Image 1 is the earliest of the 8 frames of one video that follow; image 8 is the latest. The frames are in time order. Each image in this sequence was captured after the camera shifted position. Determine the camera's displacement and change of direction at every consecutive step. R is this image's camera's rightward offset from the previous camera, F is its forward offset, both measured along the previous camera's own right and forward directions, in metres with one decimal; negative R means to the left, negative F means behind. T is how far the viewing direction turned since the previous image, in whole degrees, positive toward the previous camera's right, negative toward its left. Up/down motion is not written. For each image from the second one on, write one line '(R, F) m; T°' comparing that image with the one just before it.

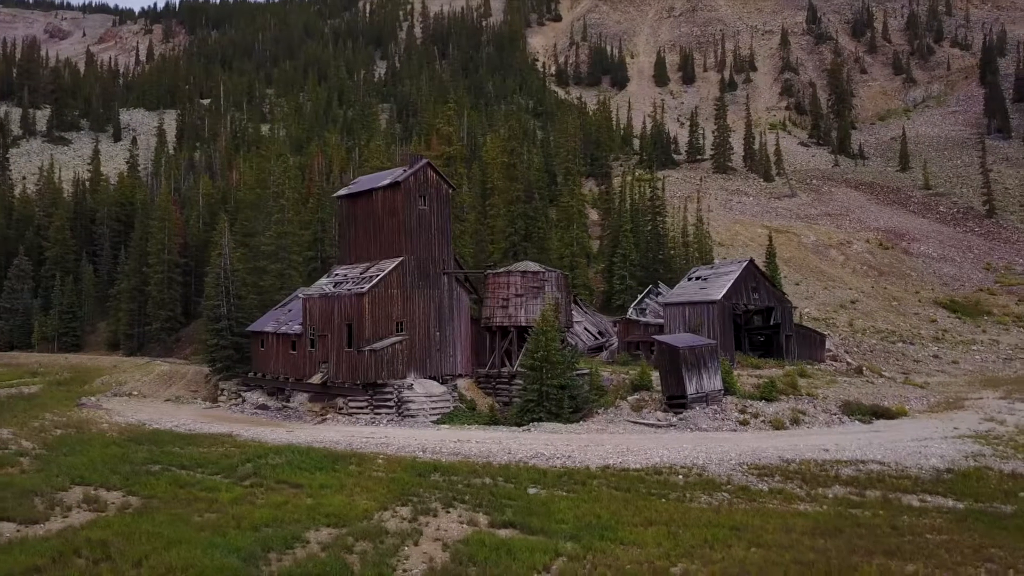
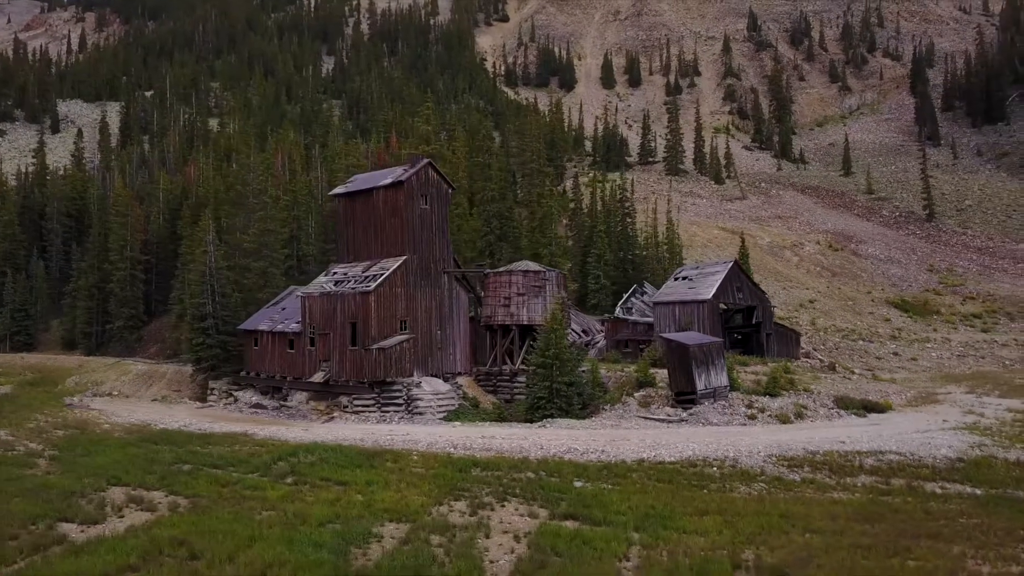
(-2.8, -0.4) m; +4°
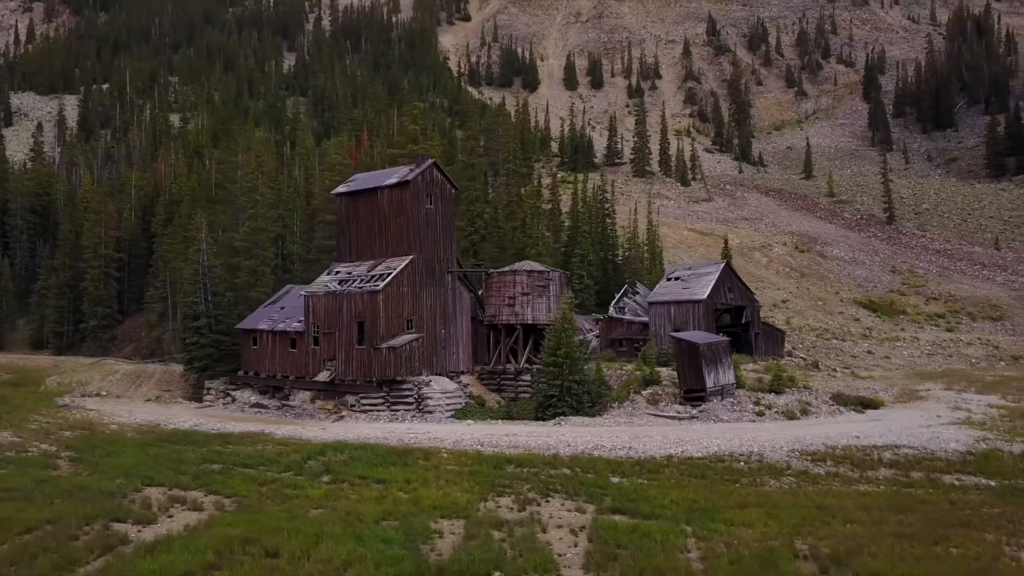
(-2.2, -0.3) m; +3°
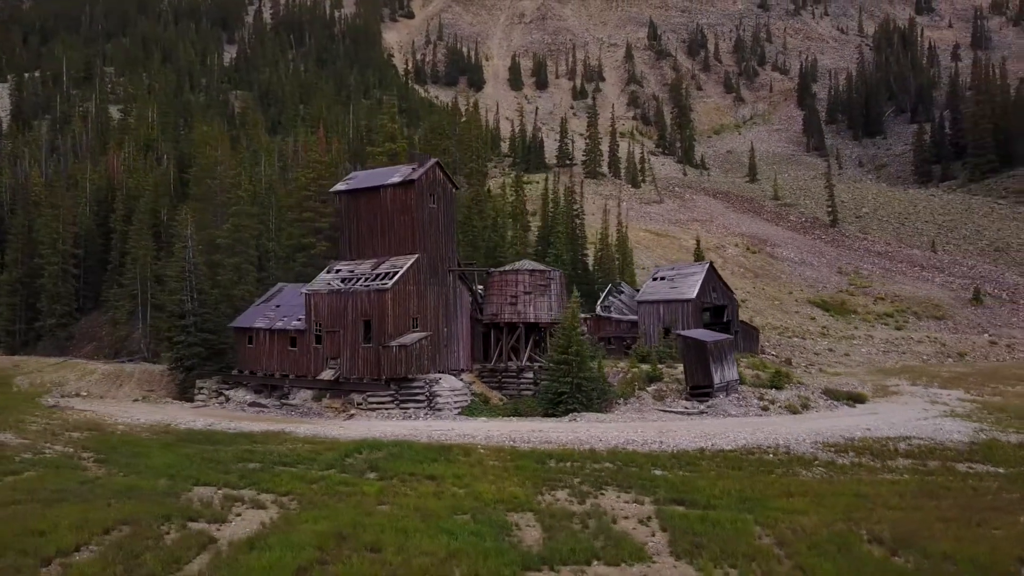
(-3.0, -0.3) m; +5°
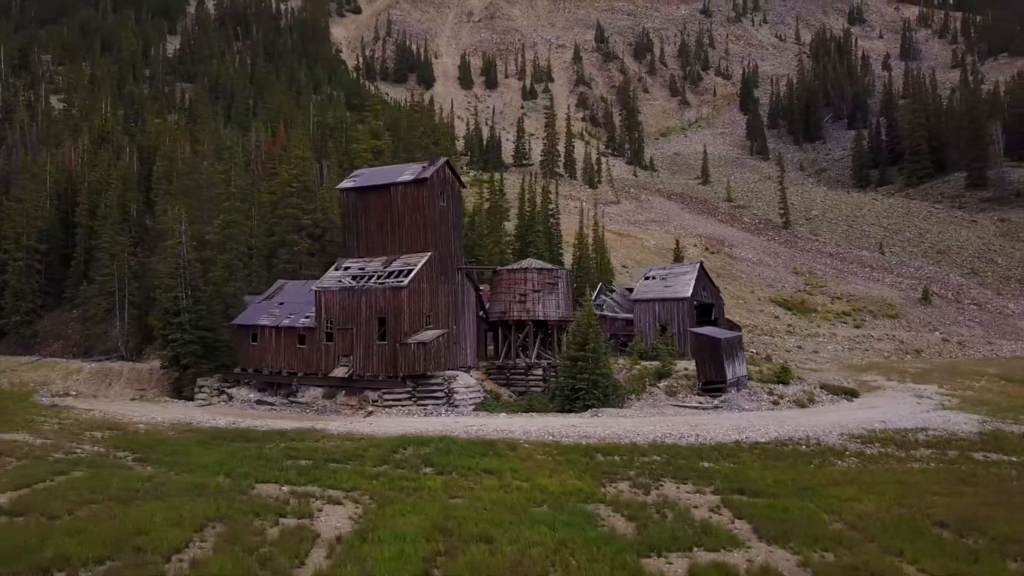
(-3.2, -0.3) m; +5°
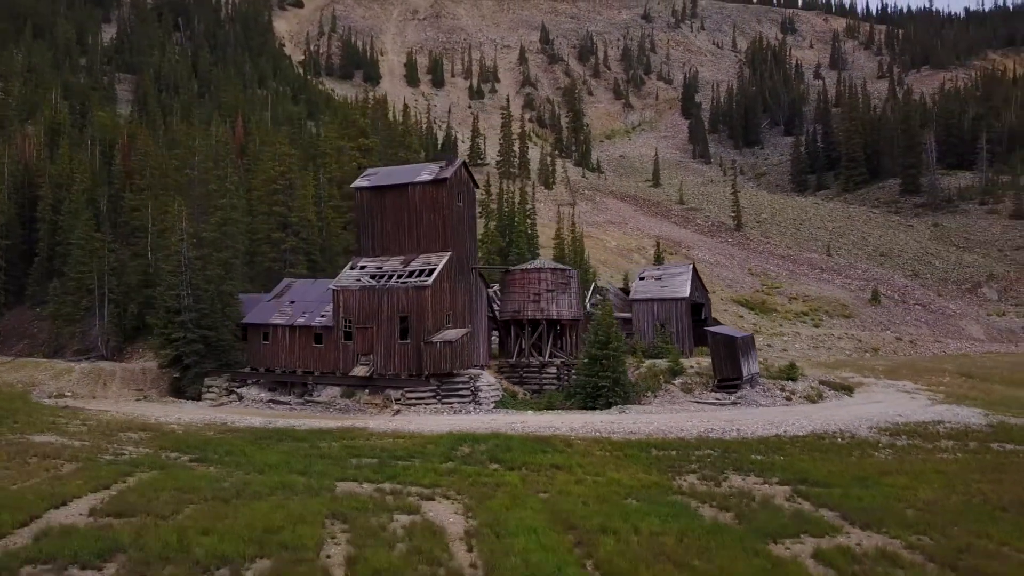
(-3.7, -0.3) m; +5°
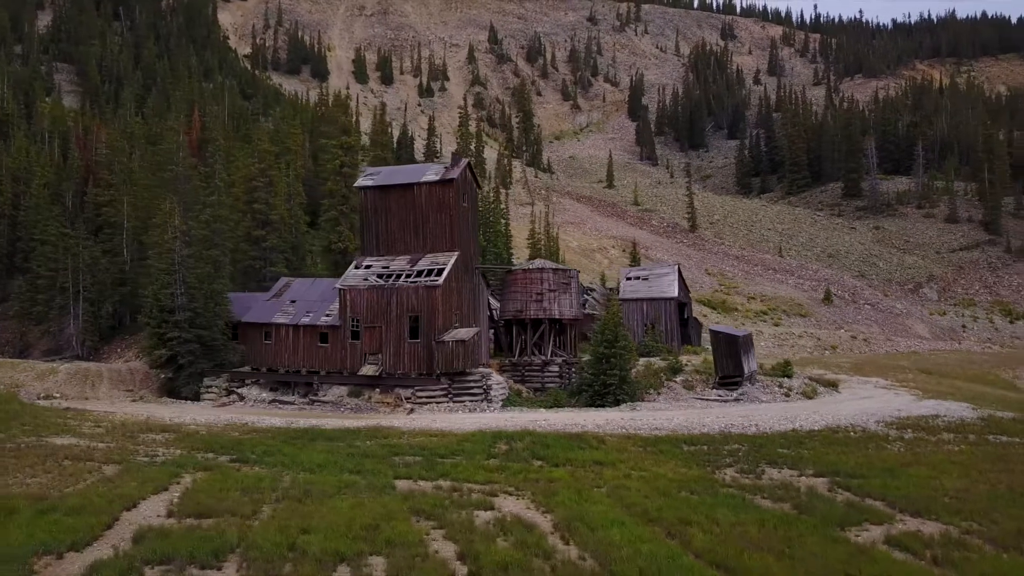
(-3.0, -0.3) m; +4°
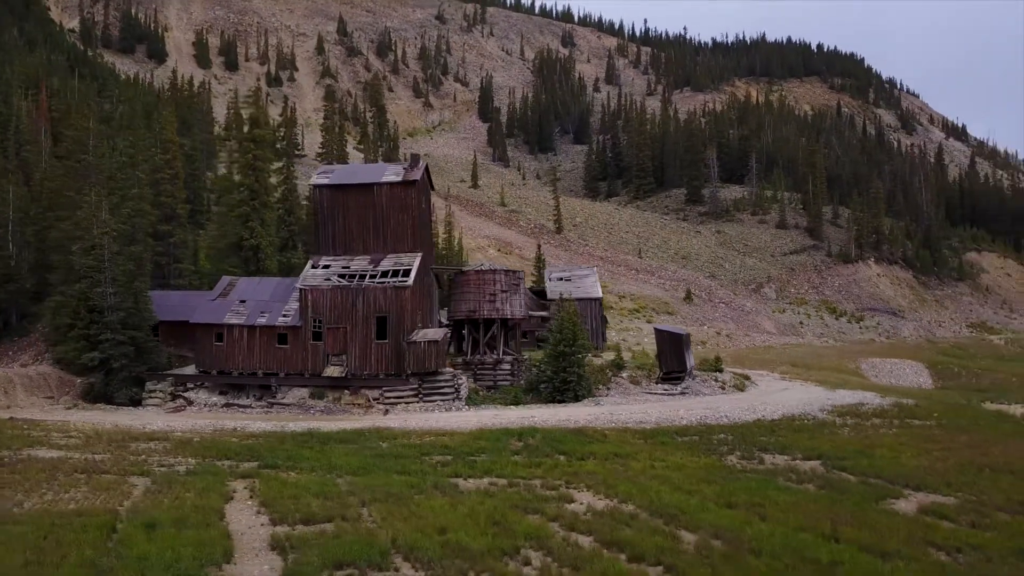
(-5.7, -0.3) m; +12°
